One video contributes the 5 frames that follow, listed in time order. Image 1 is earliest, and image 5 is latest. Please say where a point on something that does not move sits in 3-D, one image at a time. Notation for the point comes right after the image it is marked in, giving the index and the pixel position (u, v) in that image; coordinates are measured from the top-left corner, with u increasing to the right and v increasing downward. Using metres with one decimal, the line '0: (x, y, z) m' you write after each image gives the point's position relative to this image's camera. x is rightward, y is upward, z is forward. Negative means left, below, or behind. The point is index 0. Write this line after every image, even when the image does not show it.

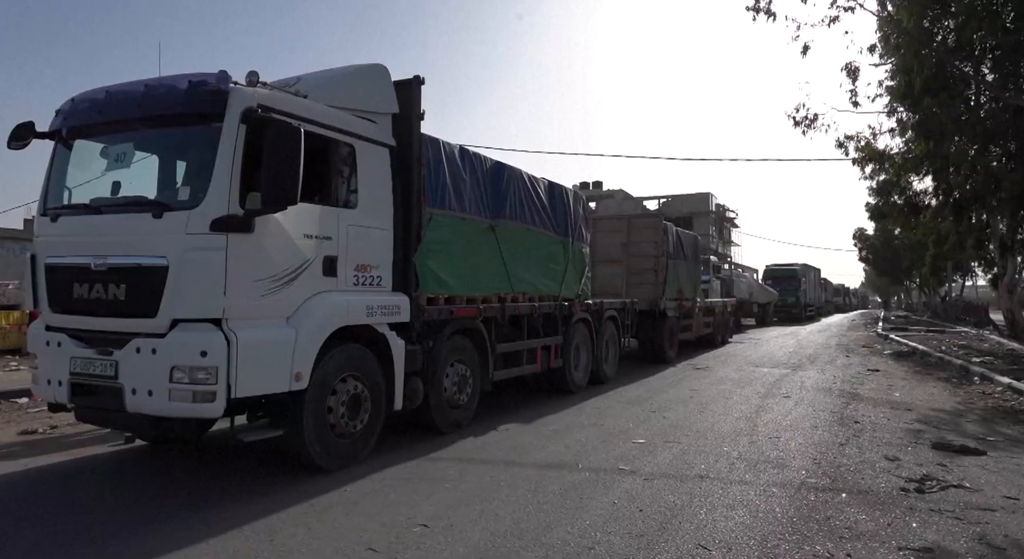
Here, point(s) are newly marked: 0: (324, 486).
0: (-1.6, -1.7, +5.5) m
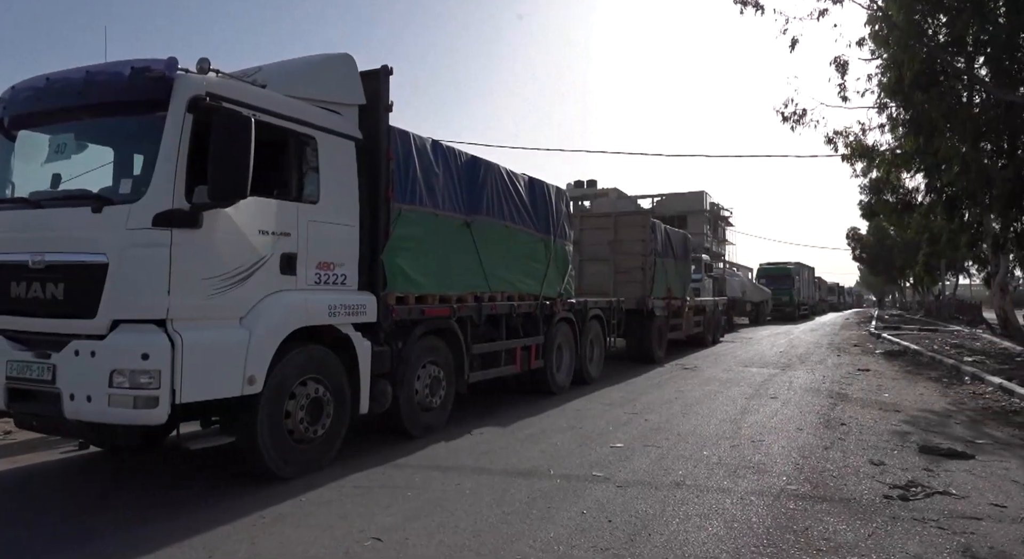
0: (-1.8, -1.7, +5.3) m
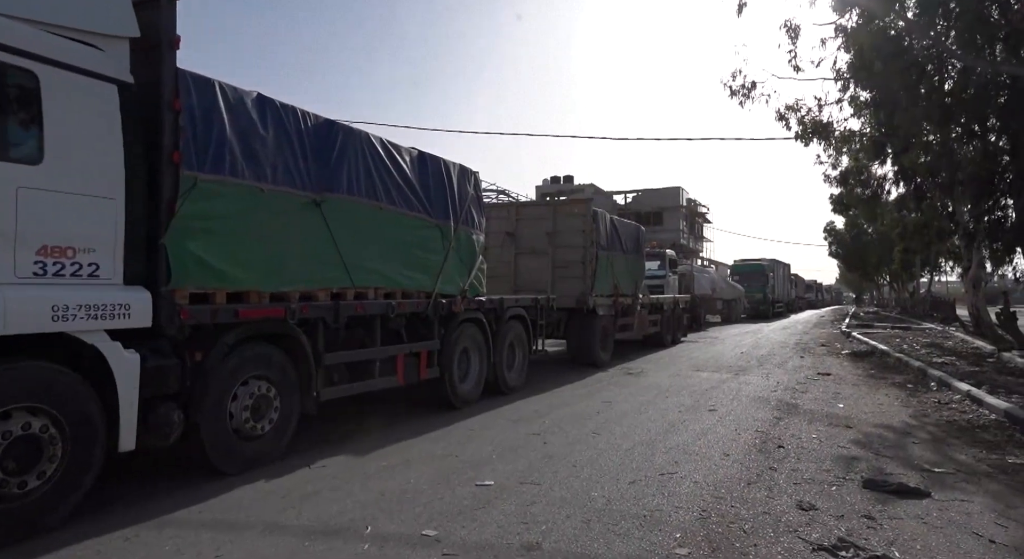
0: (-3.1, -1.6, +3.7) m
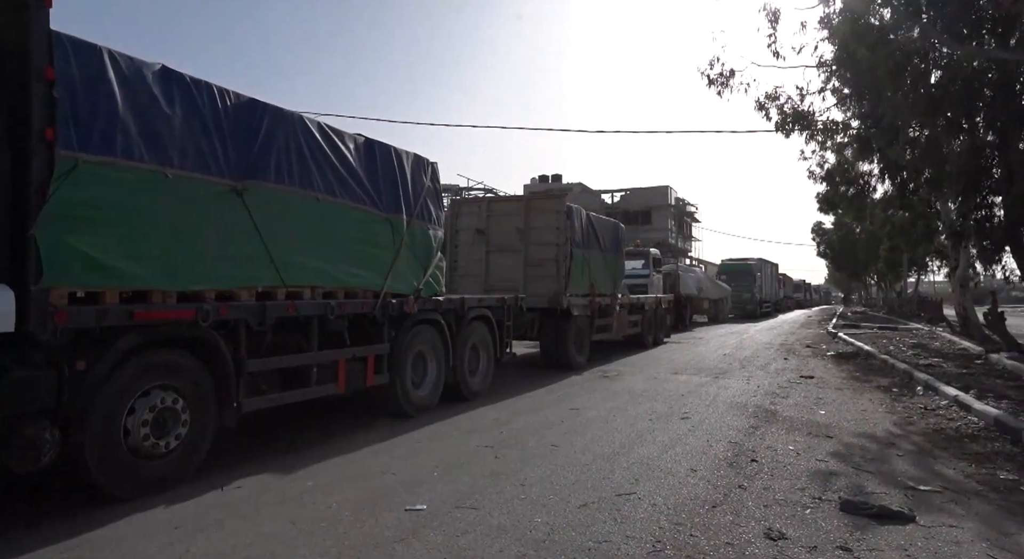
0: (-3.6, -1.6, +3.0) m
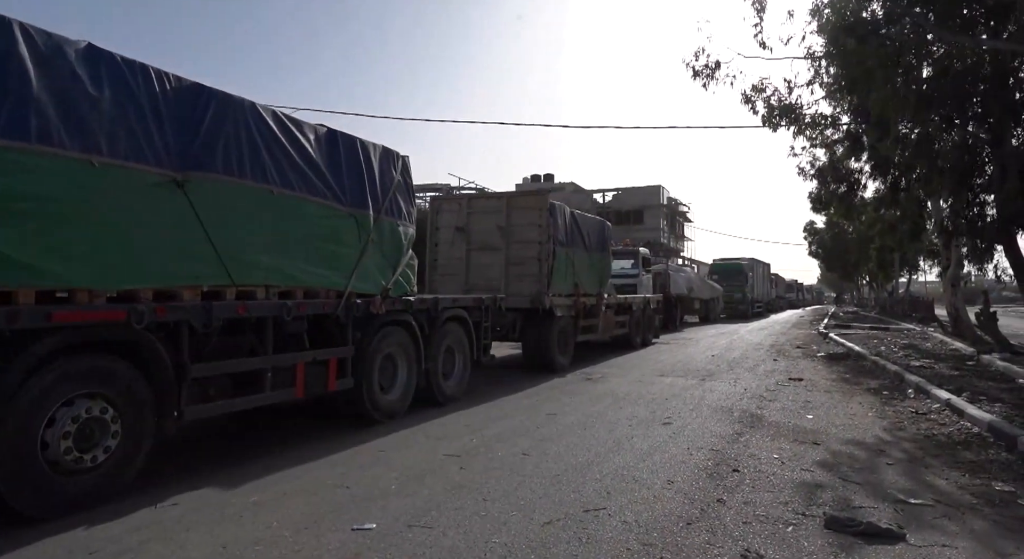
0: (-3.9, -1.6, +2.5) m
